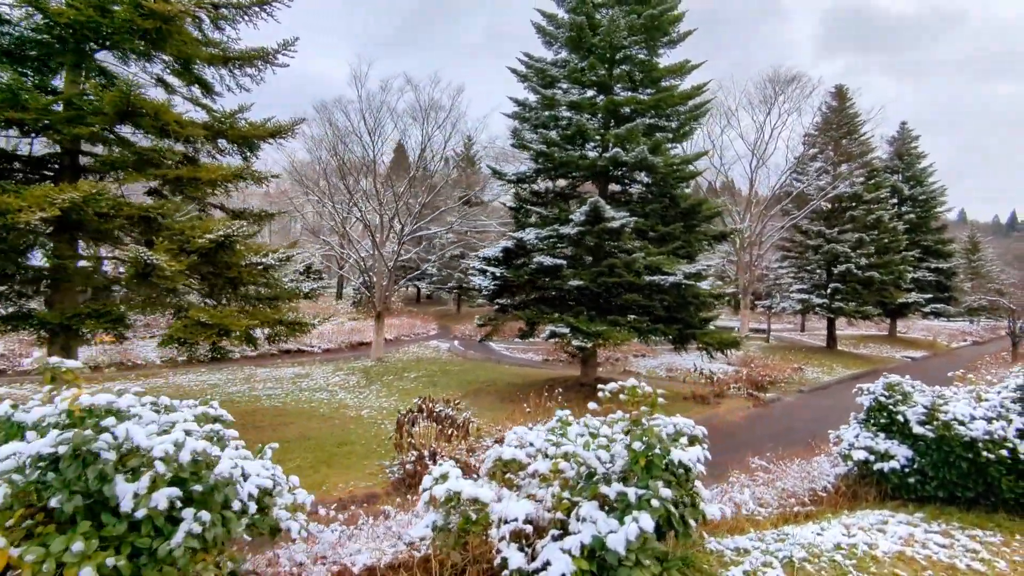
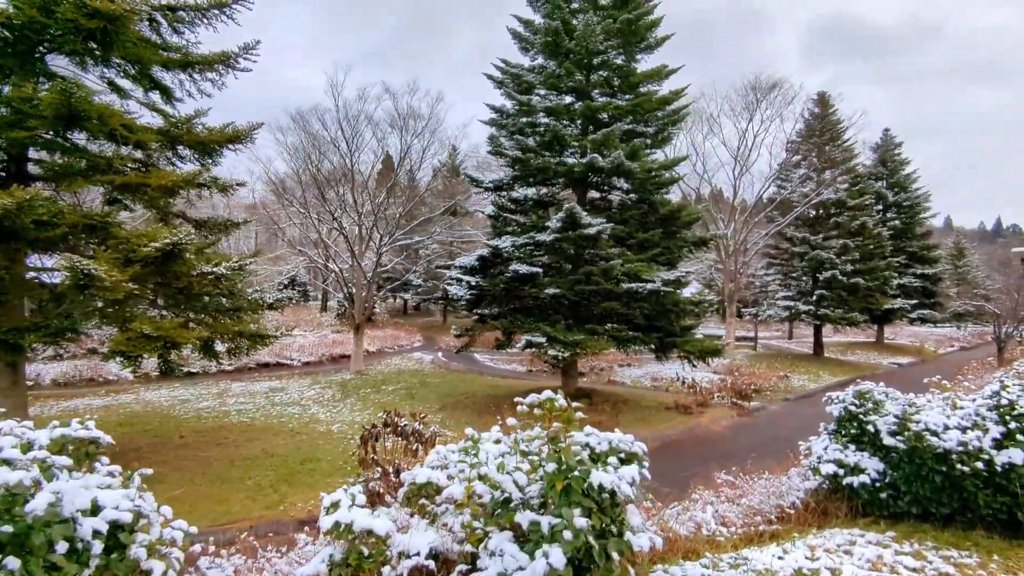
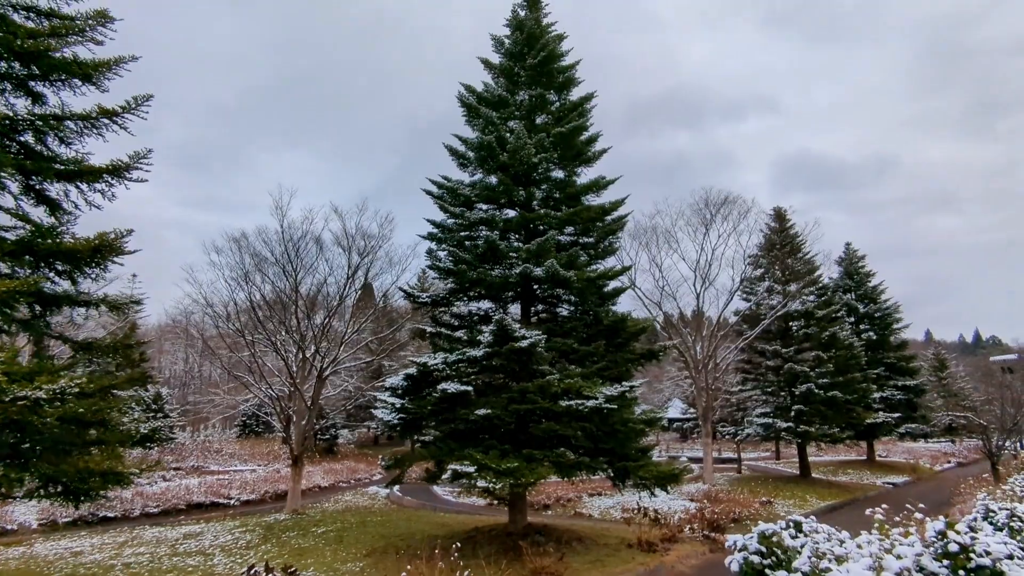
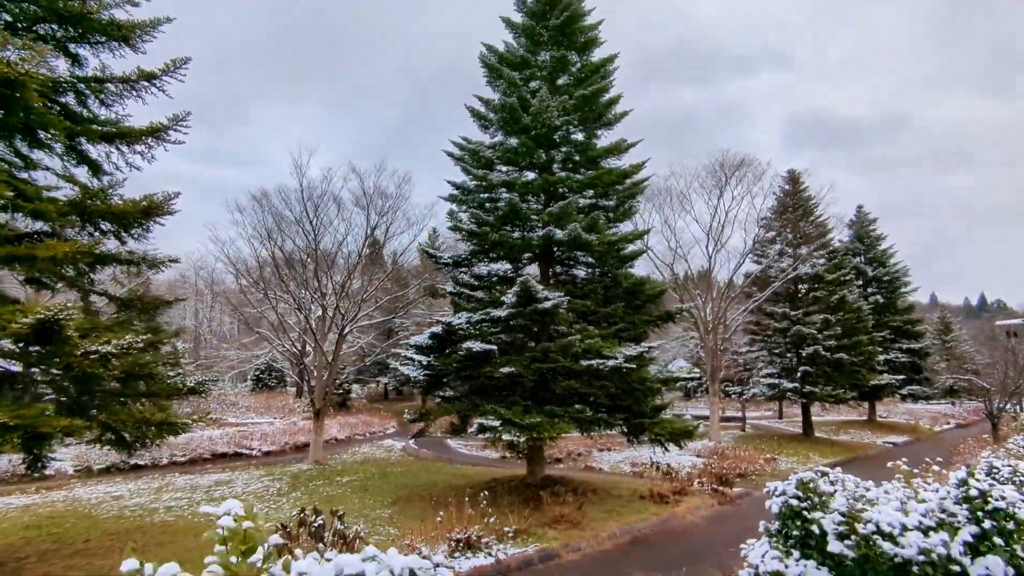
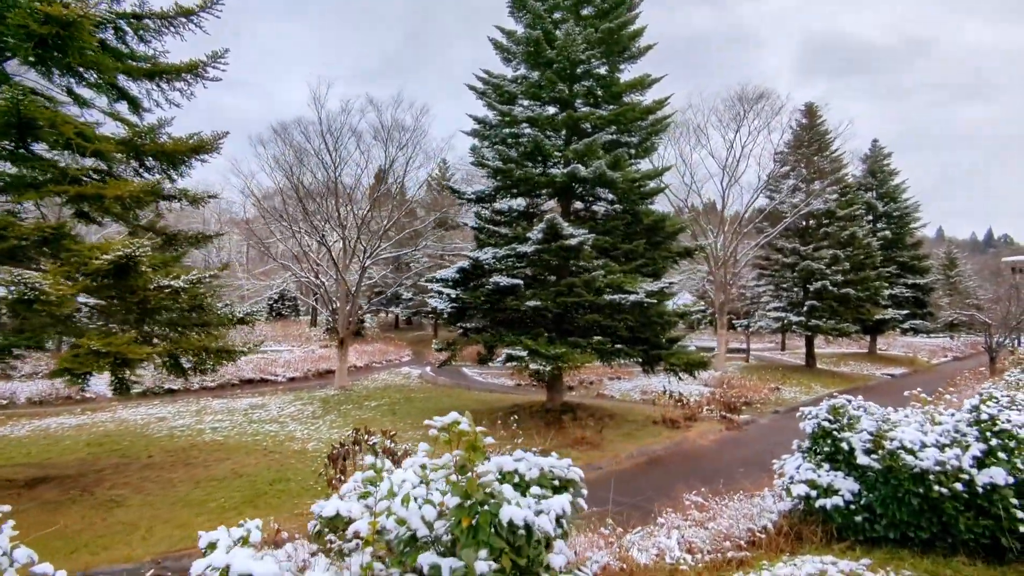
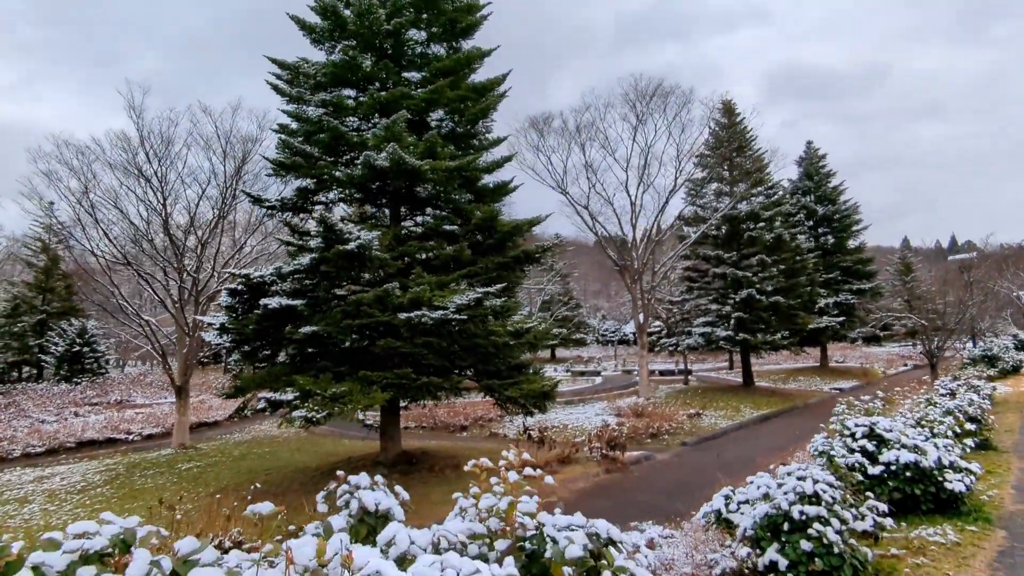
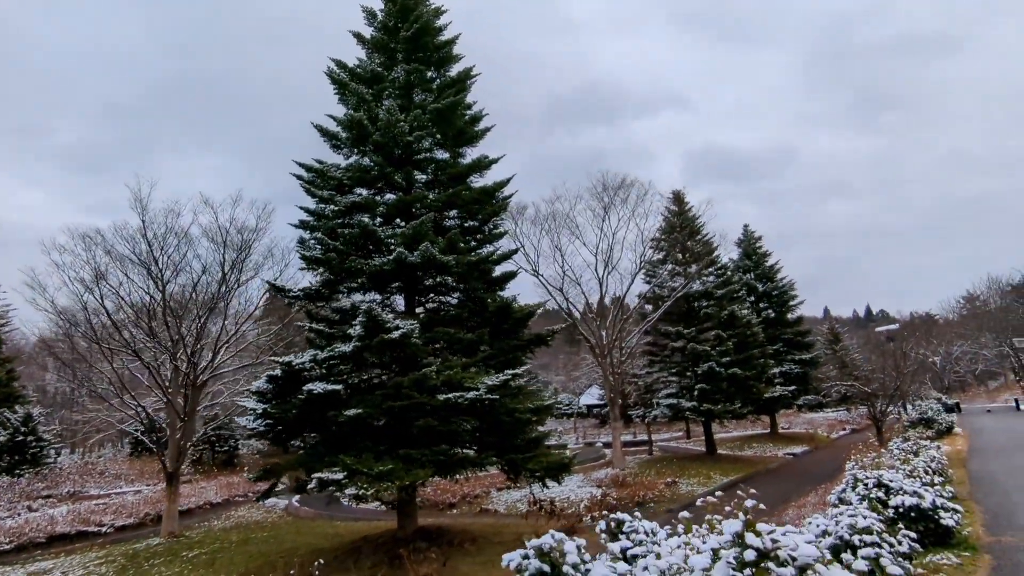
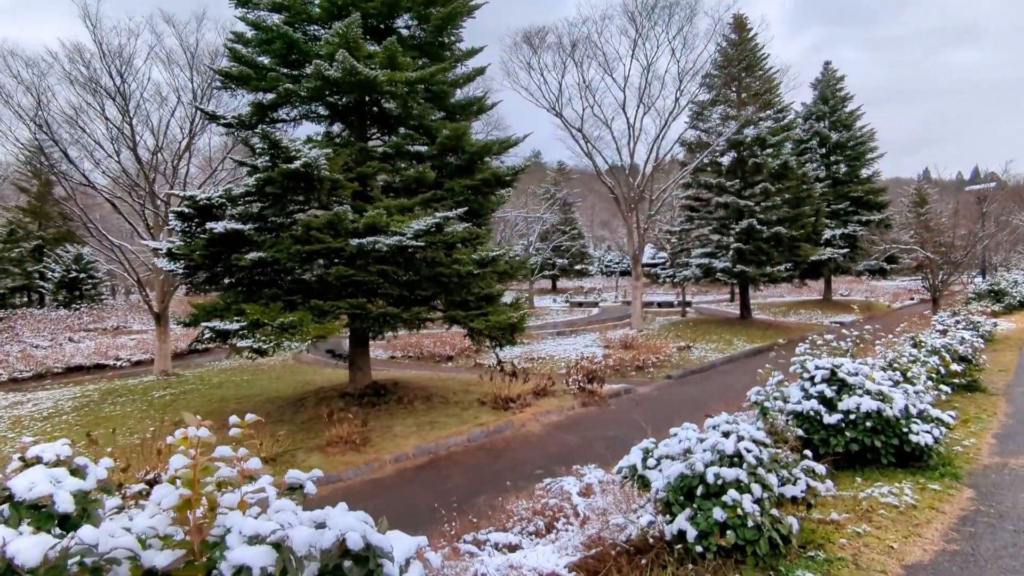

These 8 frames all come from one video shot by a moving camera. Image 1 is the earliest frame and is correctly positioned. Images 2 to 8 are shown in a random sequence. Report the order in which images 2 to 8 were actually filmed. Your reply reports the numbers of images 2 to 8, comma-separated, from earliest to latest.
2, 5, 4, 3, 7, 6, 8
